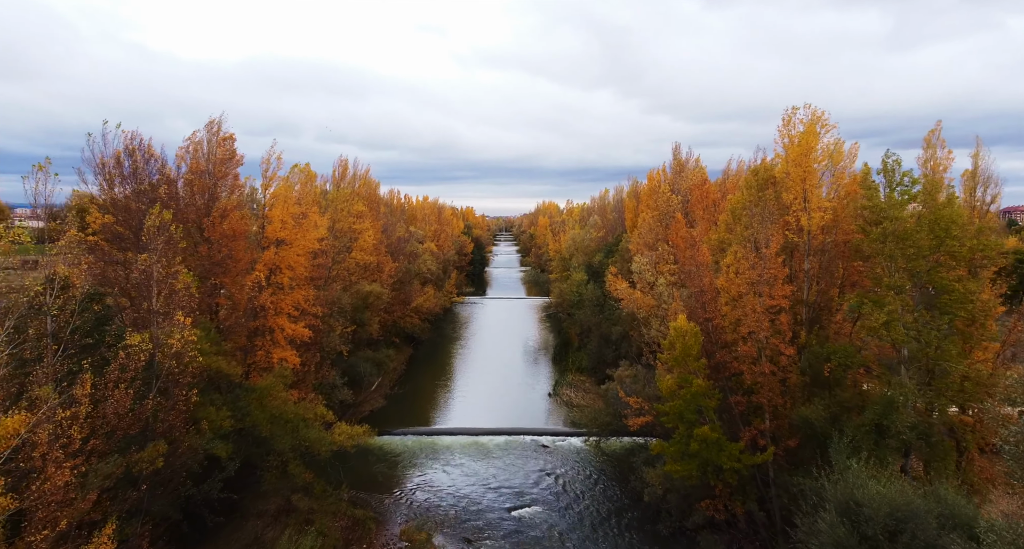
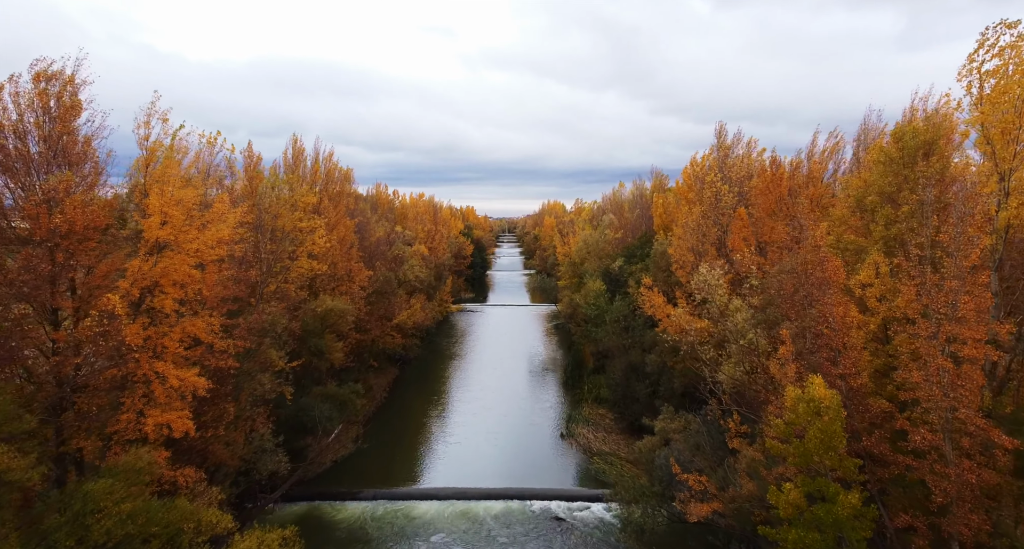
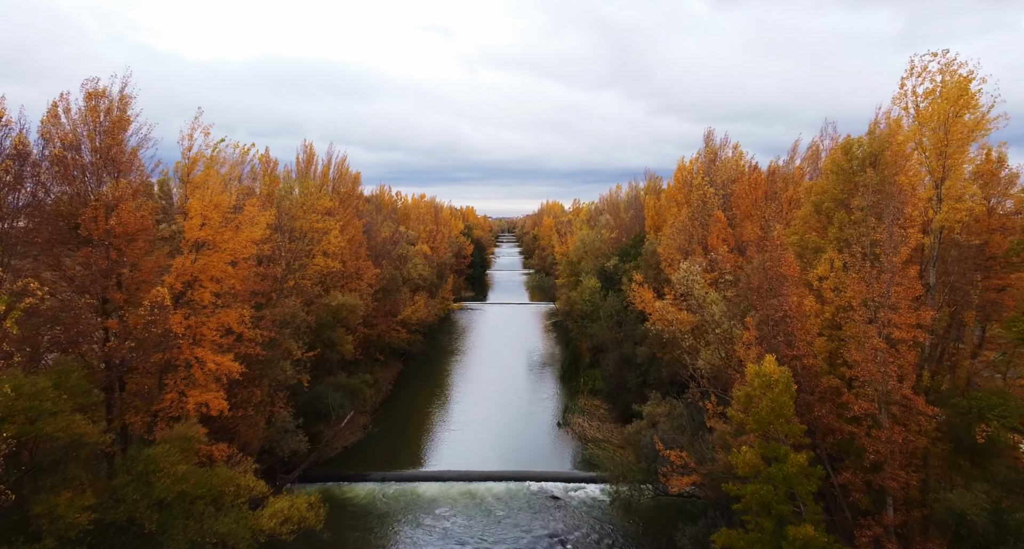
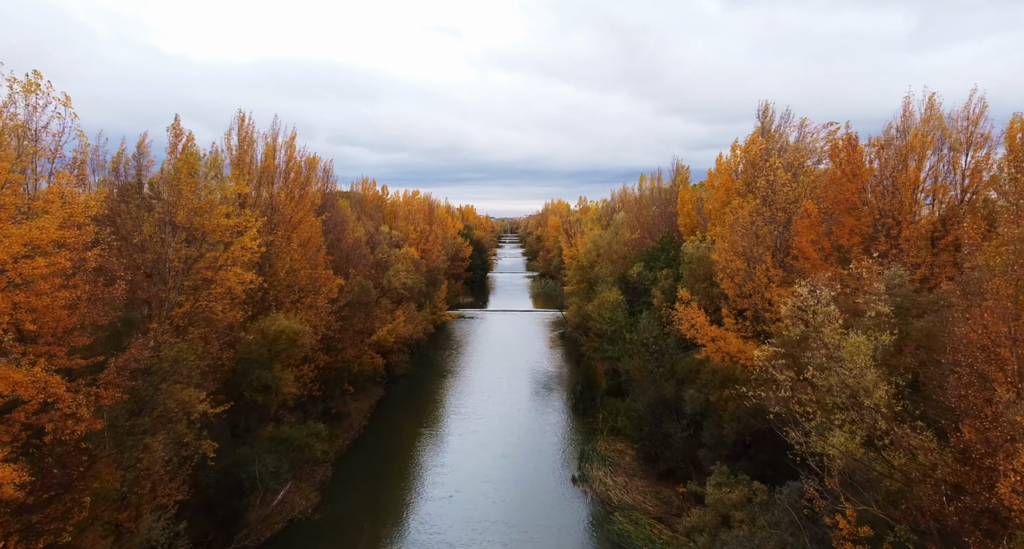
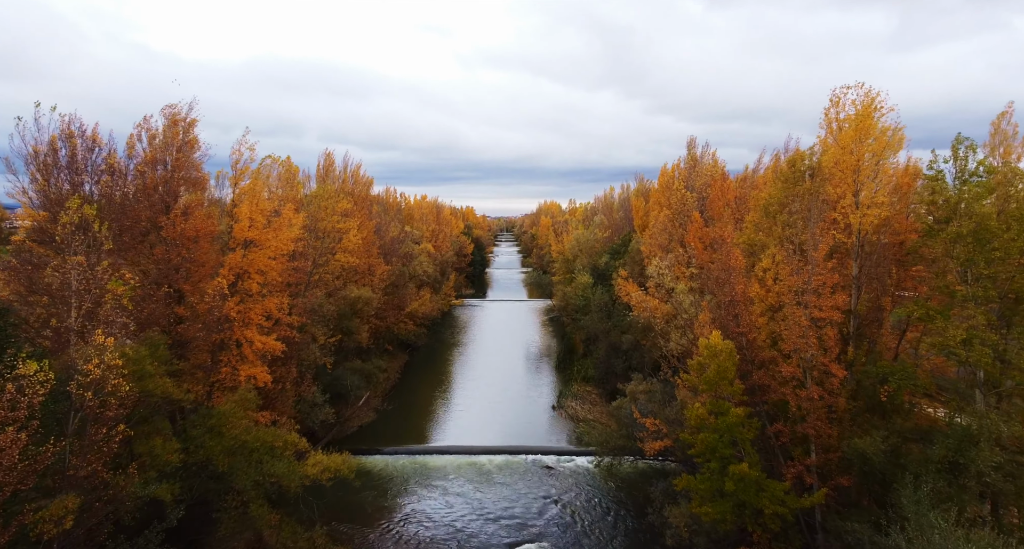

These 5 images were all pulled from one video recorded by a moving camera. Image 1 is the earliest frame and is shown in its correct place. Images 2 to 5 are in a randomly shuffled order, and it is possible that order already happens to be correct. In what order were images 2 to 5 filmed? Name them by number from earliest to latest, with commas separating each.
5, 3, 2, 4
